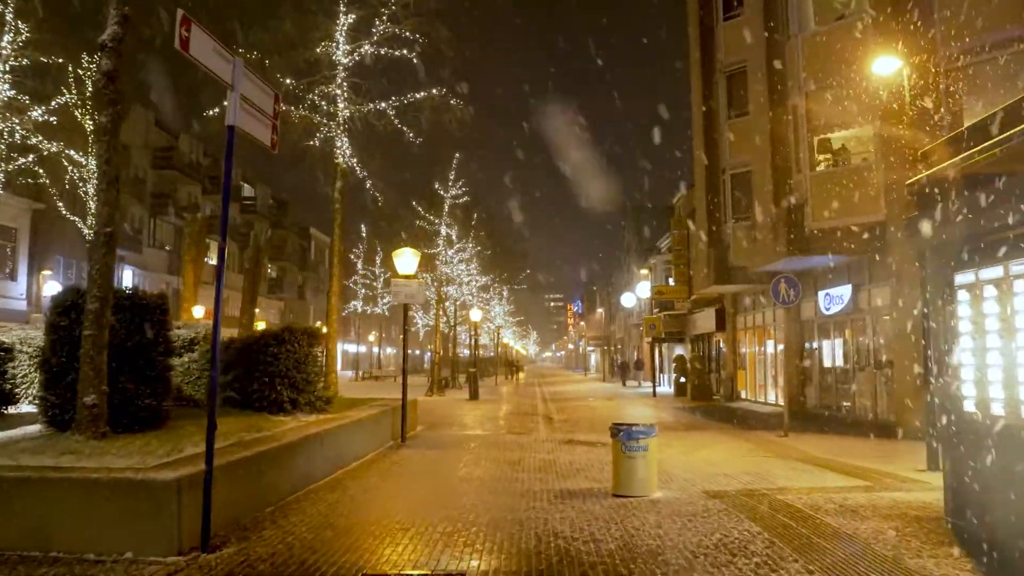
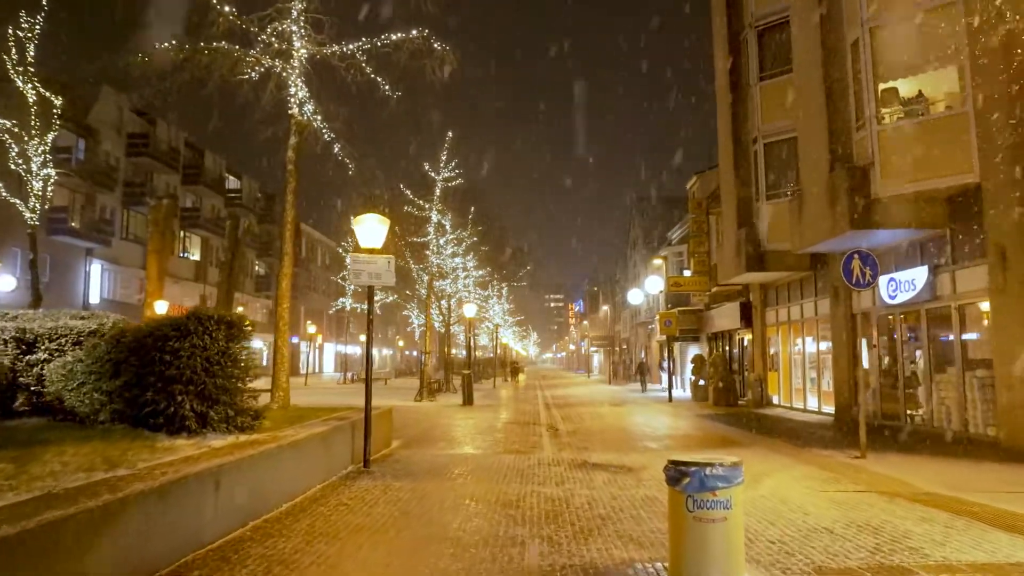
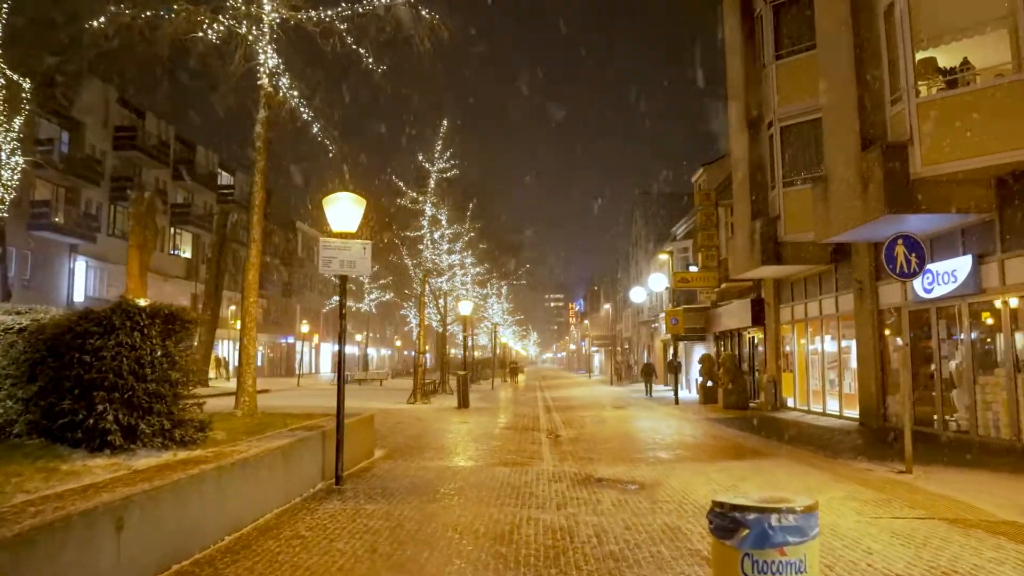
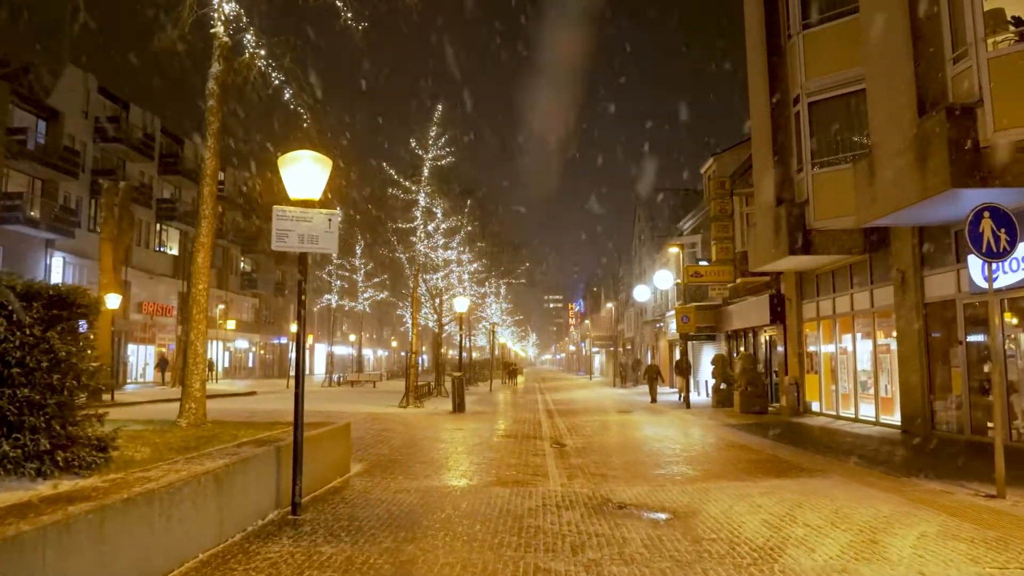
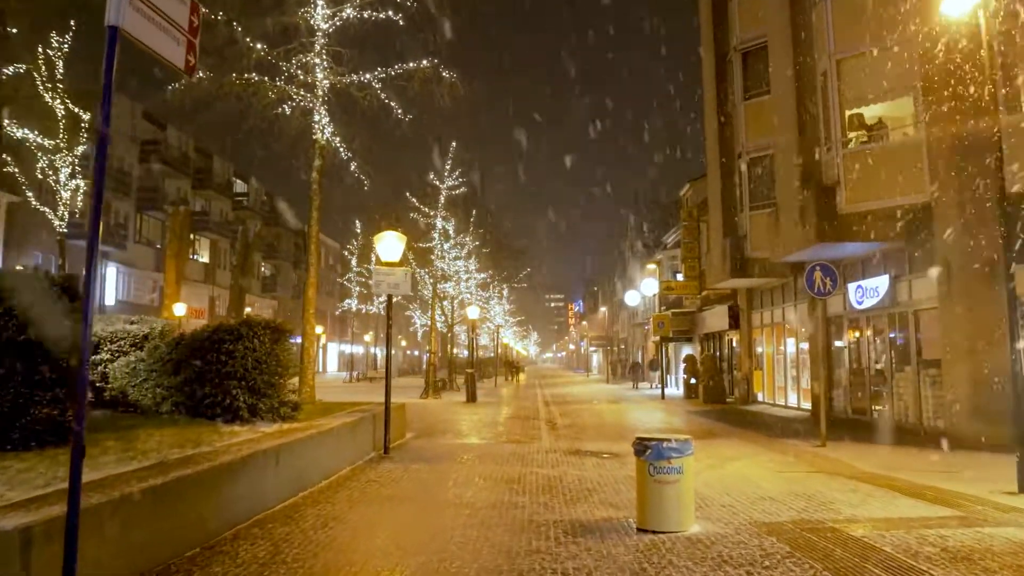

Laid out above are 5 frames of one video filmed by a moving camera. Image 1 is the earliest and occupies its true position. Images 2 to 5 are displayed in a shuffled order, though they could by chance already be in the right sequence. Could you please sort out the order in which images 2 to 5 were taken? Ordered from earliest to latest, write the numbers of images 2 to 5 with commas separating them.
5, 2, 3, 4
